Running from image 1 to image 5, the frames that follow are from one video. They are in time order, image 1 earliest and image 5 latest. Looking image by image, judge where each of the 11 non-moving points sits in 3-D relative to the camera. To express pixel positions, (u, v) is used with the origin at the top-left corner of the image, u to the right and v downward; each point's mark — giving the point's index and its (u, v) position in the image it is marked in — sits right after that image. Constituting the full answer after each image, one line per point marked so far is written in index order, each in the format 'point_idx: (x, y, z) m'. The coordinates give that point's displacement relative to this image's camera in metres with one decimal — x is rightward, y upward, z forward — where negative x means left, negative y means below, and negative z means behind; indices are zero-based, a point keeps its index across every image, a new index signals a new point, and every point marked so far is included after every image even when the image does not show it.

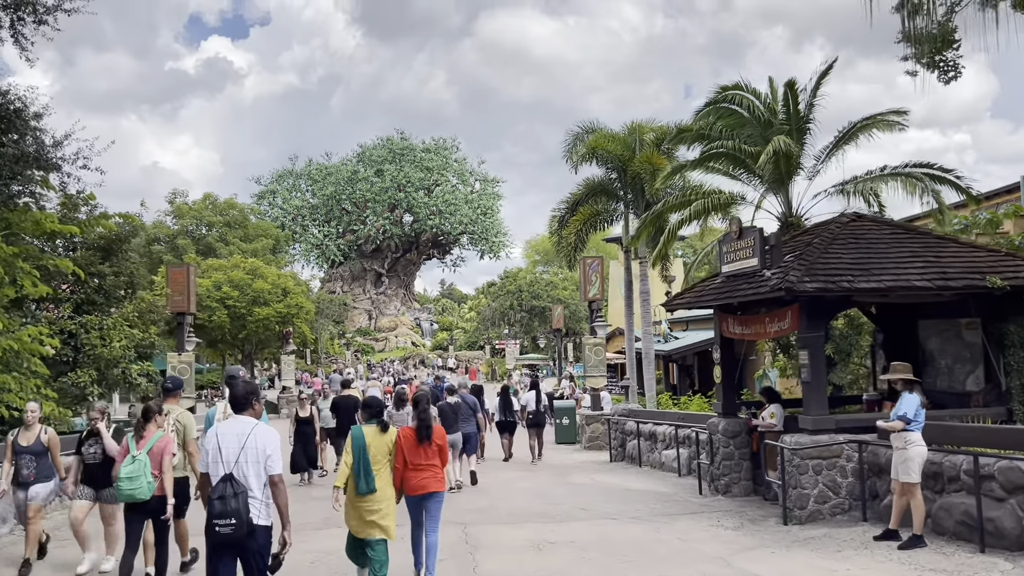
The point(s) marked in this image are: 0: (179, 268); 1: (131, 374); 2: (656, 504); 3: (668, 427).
0: (-7.7, +0.5, +19.0) m
1: (-6.9, -1.6, +14.9) m
2: (+2.0, -3.1, +11.6) m
3: (+2.9, -2.6, +15.3) m
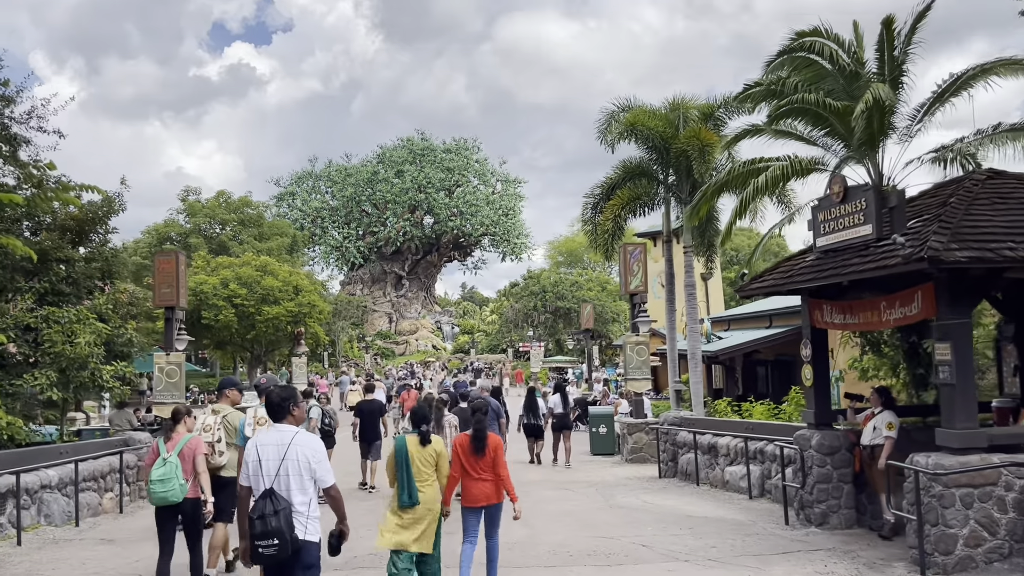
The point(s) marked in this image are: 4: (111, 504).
0: (-7.1, +0.6, +16.8) m
1: (-6.4, -1.4, +12.8) m
2: (+2.5, -2.8, +9.2) m
3: (+3.5, -2.4, +12.9) m
4: (-6.2, -3.3, +12.7) m
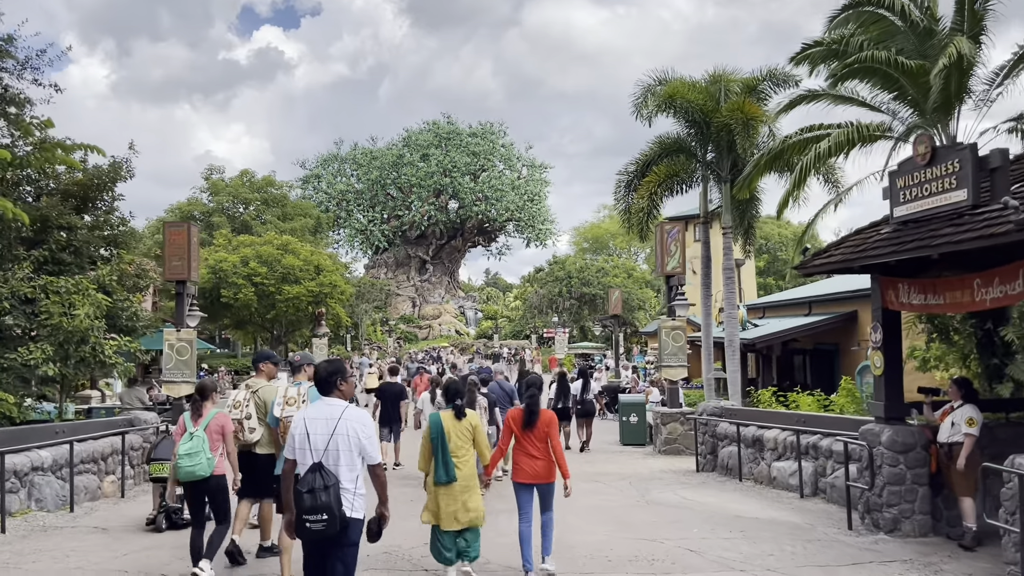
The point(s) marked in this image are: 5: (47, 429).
0: (-6.5, +1.2, +16.0) m
1: (-5.9, -0.9, +11.9) m
2: (+2.8, -2.6, +8.2) m
3: (+3.9, -2.1, +11.8) m
4: (-5.8, -2.9, +11.9) m
5: (-5.9, -1.8, +10.4) m
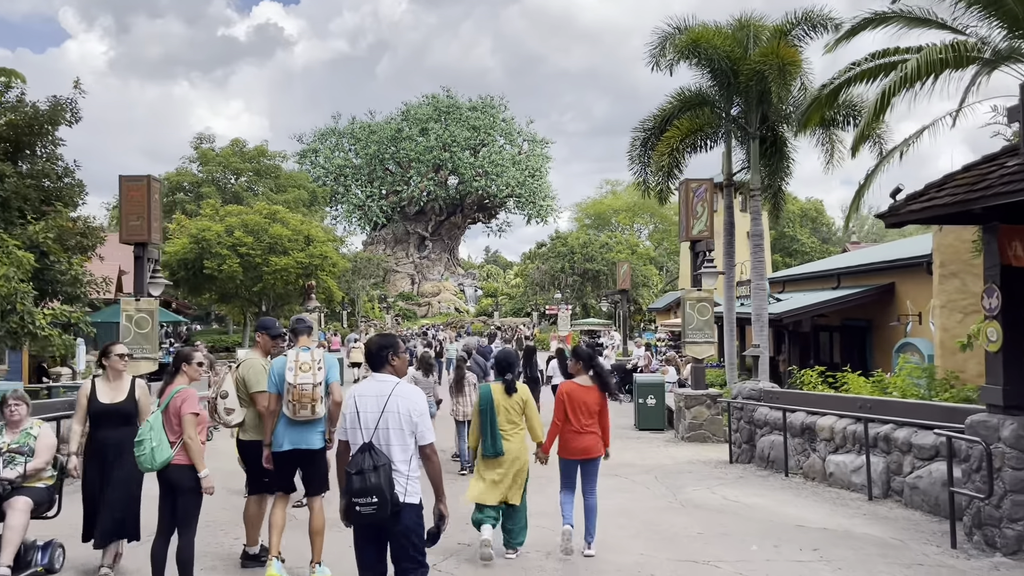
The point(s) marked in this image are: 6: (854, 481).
0: (-6.4, +1.8, +14.0) m
1: (-5.8, -0.4, +10.0) m
2: (+2.9, -2.2, +6.3) m
3: (+4.0, -1.6, +9.9) m
4: (-5.7, -2.4, +10.0) m
5: (-5.8, -1.3, +8.5) m
6: (+3.9, -2.2, +9.5) m
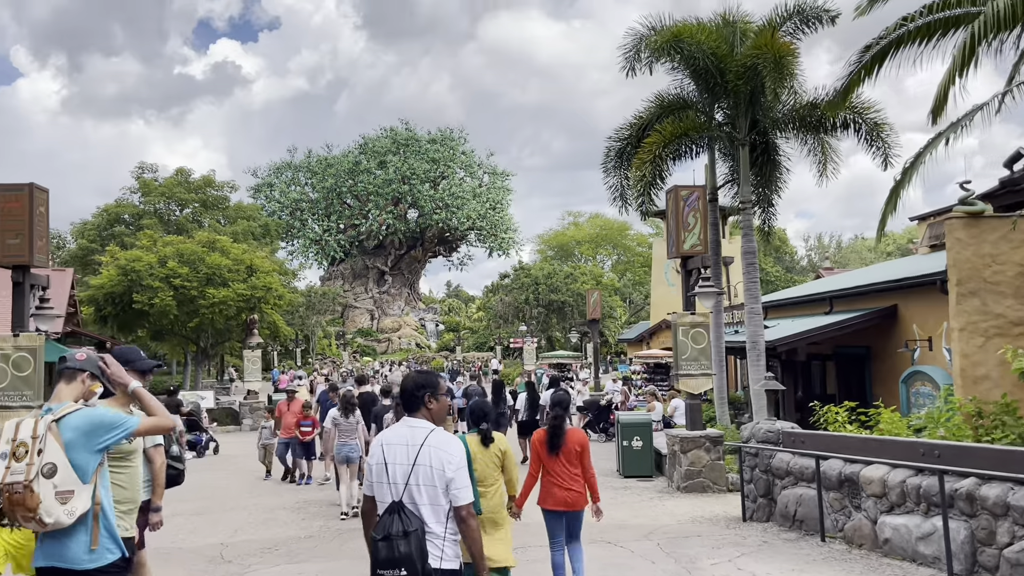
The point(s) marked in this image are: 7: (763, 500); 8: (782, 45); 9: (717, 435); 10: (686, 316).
0: (-6.9, +1.3, +11.5) m
1: (-6.2, -0.7, +7.5) m
2: (+2.8, -2.2, +4.1) m
3: (+3.7, -1.7, +7.8) m
4: (-6.0, -2.6, +7.4) m
5: (-6.0, -1.5, +5.9) m
6: (+3.7, -2.3, +7.3) m
7: (+3.1, -2.6, +10.1) m
8: (+4.8, +4.3, +14.7) m
9: (+3.1, -2.2, +12.5) m
10: (+2.9, -0.5, +13.6) m
